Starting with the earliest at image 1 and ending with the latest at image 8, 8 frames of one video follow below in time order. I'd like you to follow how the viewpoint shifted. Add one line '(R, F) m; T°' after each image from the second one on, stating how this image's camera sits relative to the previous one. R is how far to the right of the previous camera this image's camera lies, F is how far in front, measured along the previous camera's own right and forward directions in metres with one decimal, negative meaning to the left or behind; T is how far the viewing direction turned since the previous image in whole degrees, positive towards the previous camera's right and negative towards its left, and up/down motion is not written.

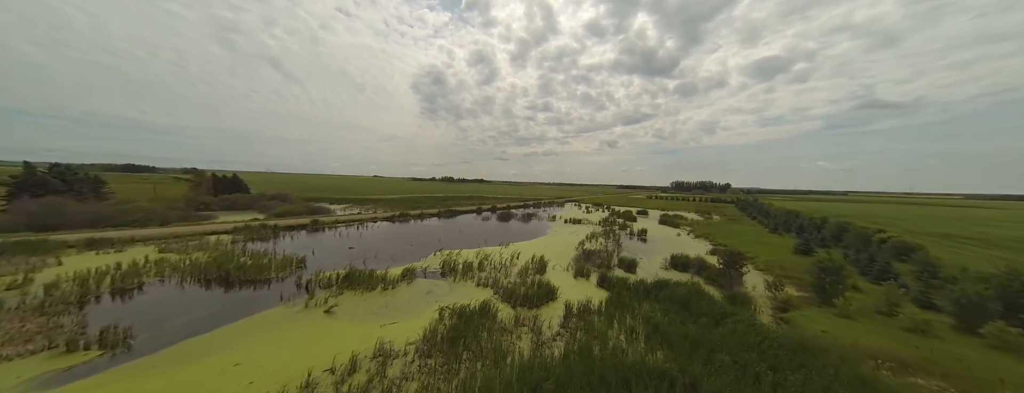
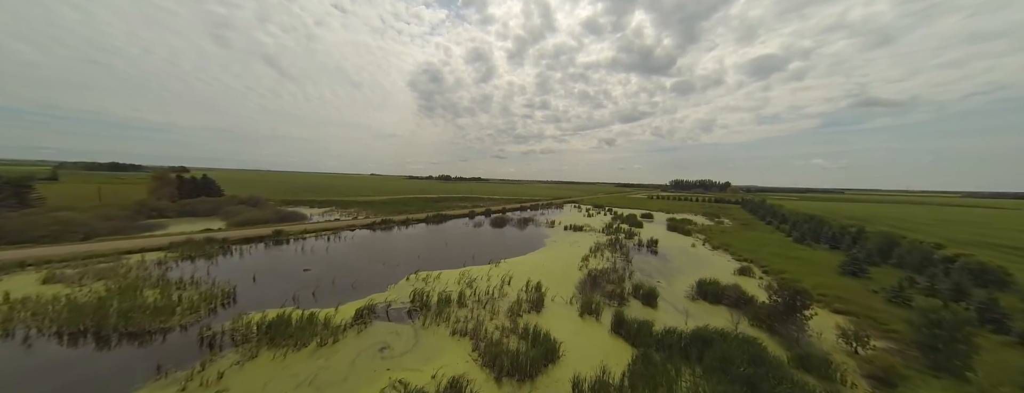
(+0.3, +2.4) m; 0°
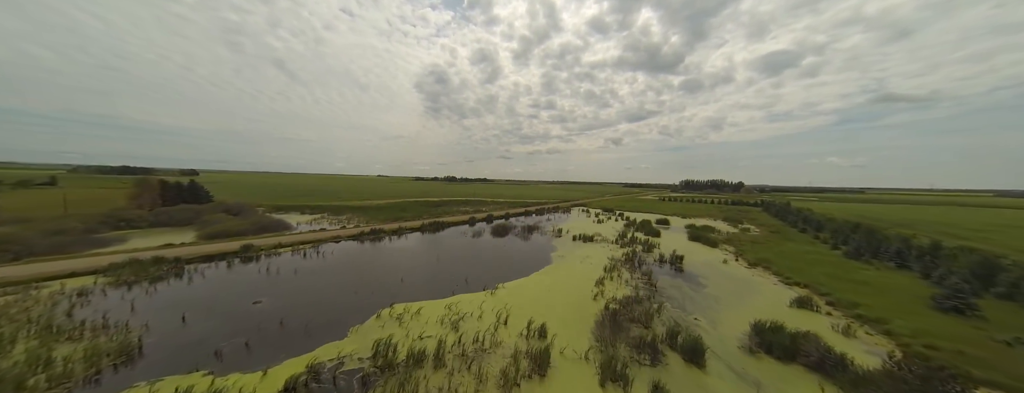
(+0.3, +2.3) m; -1°
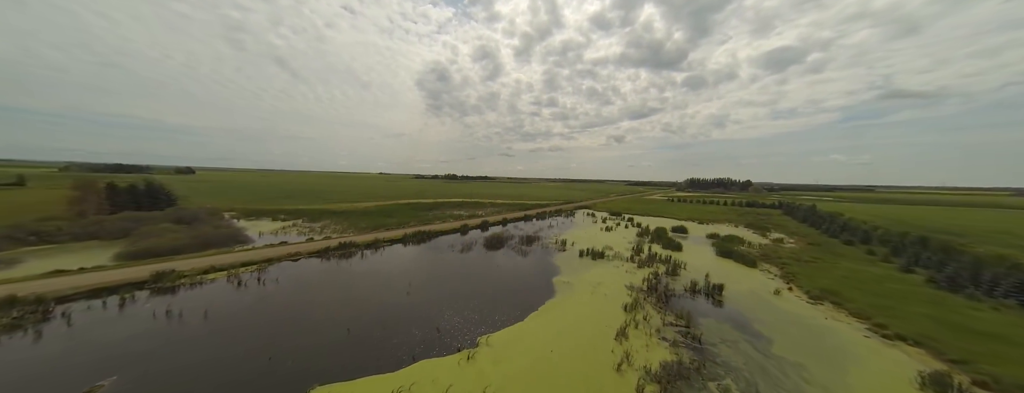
(+0.5, +3.4) m; 0°
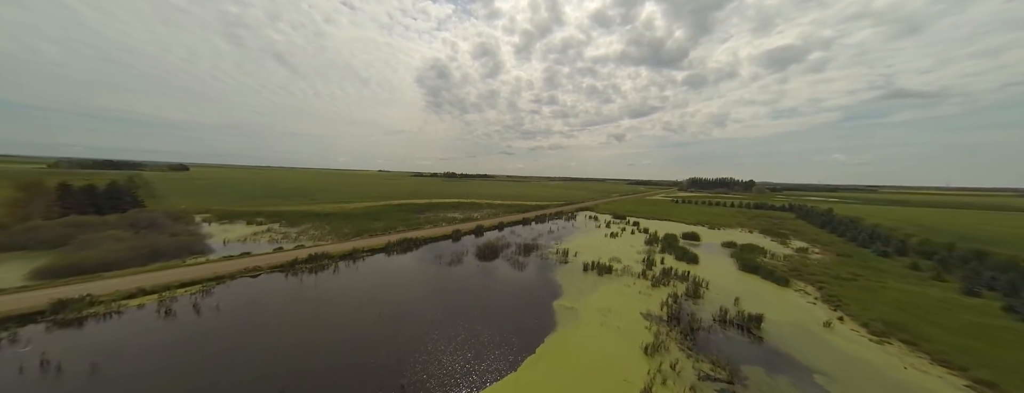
(+0.3, +2.2) m; 0°
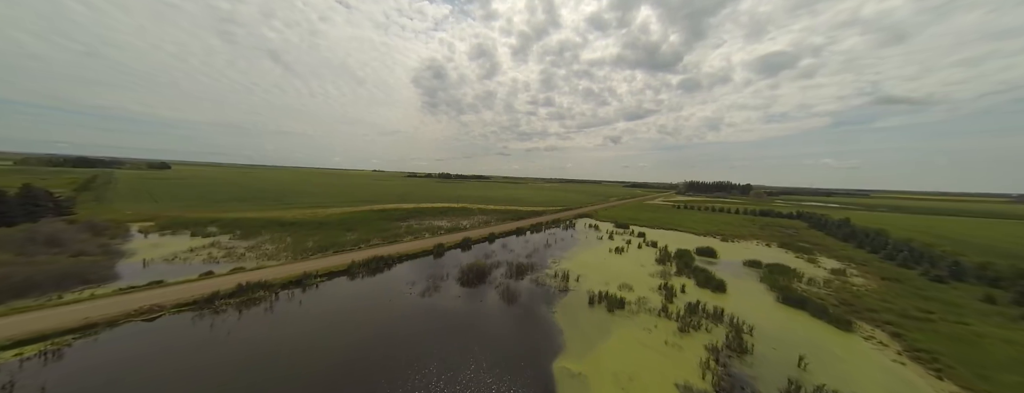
(+0.4, +3.2) m; +1°
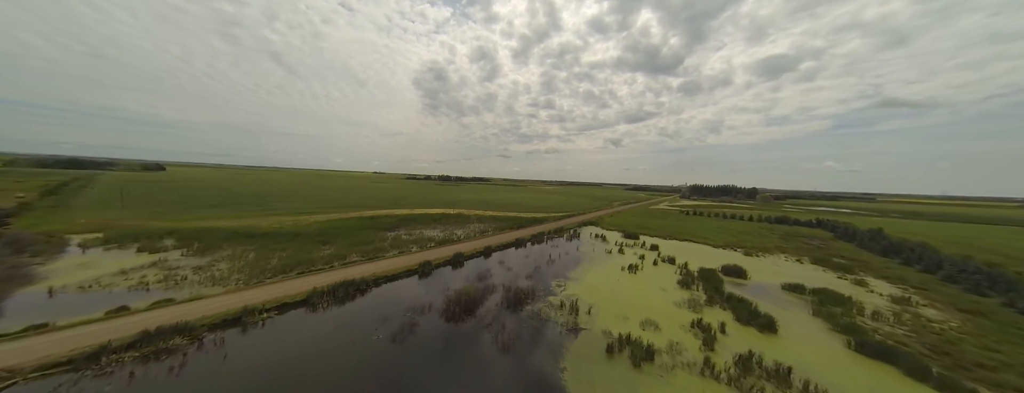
(+0.2, +2.9) m; 0°
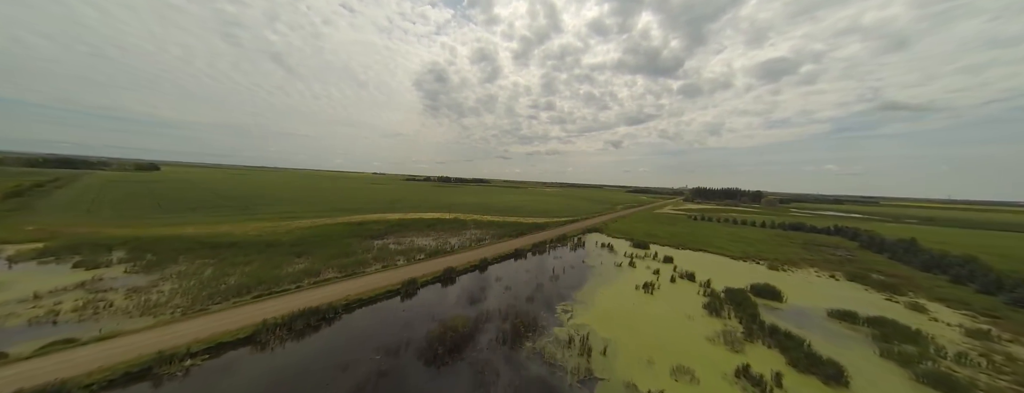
(+0.1, +2.5) m; 0°
